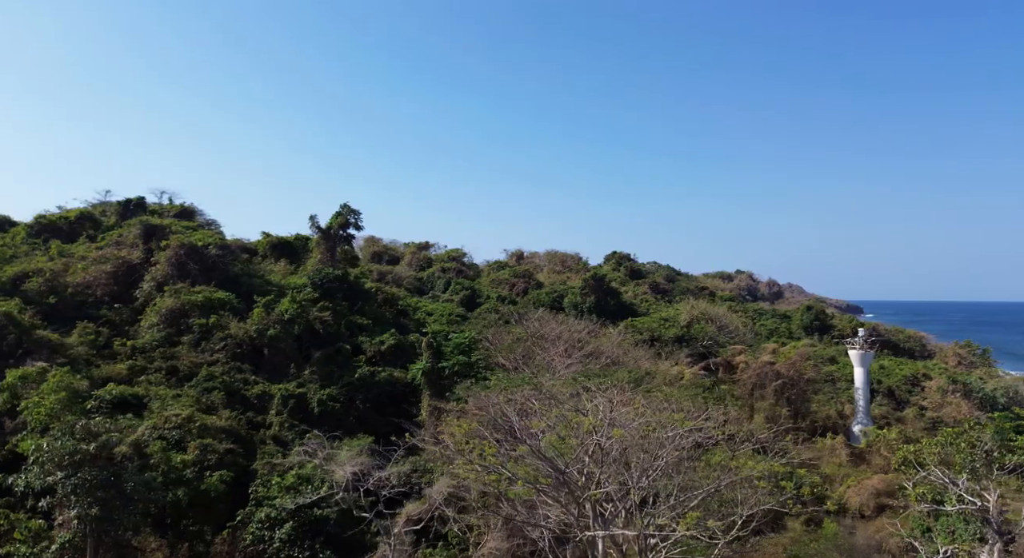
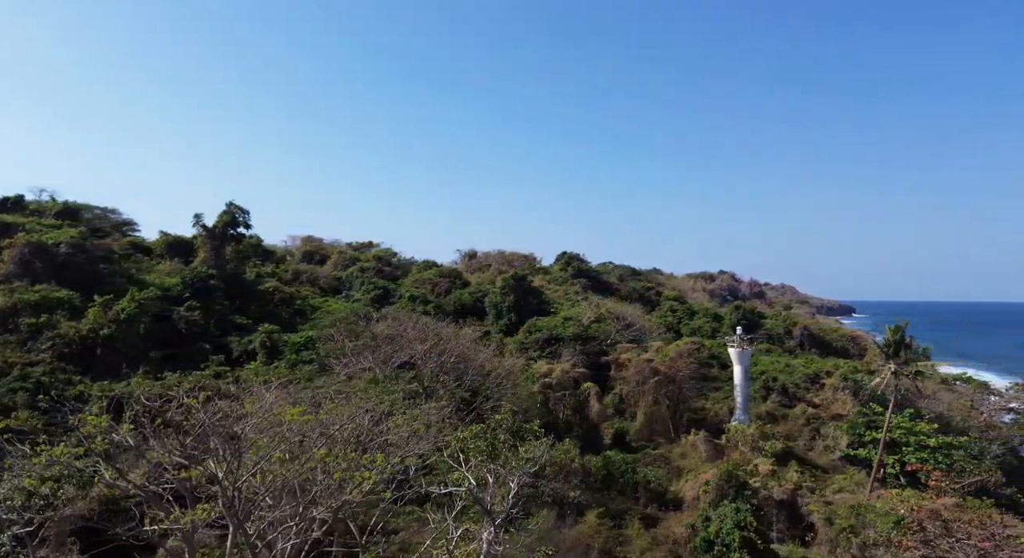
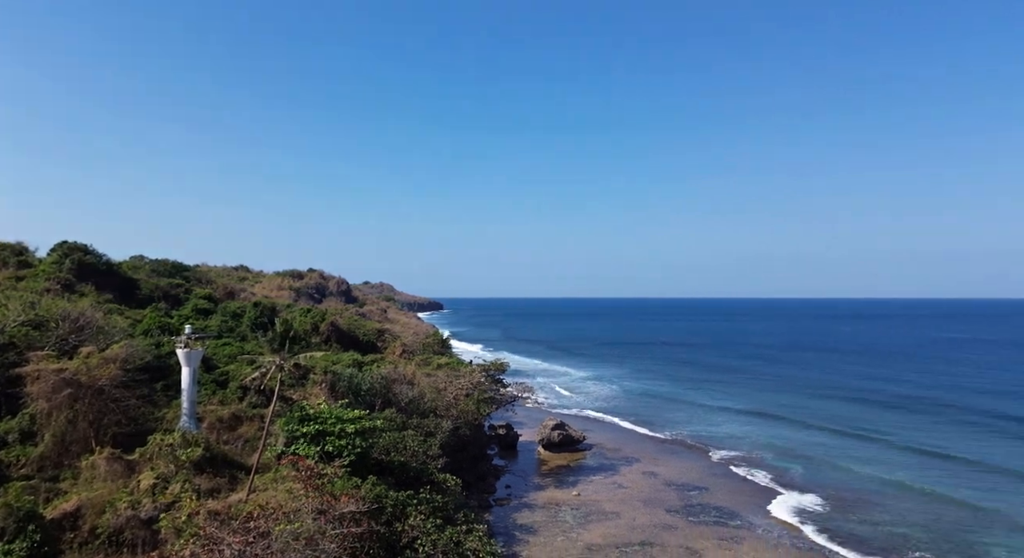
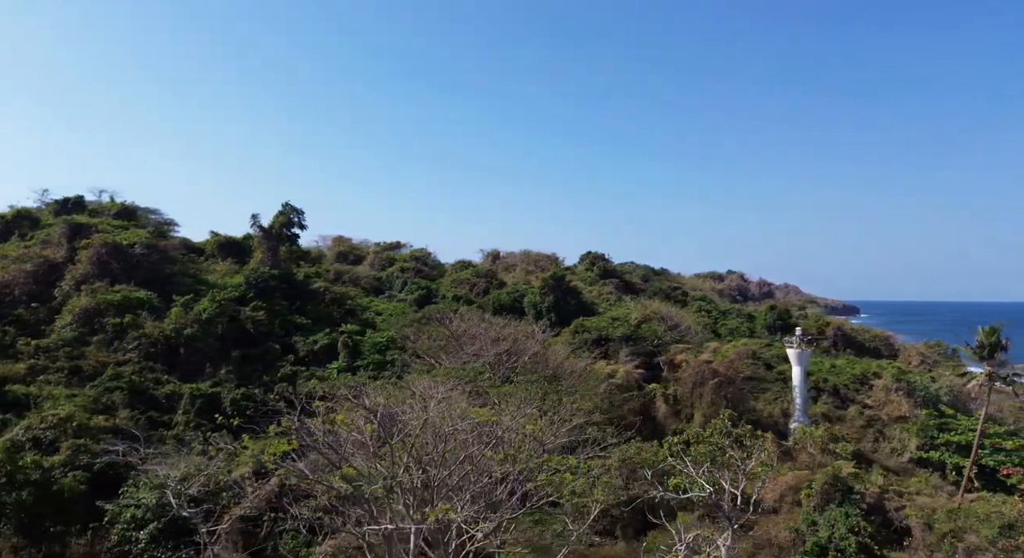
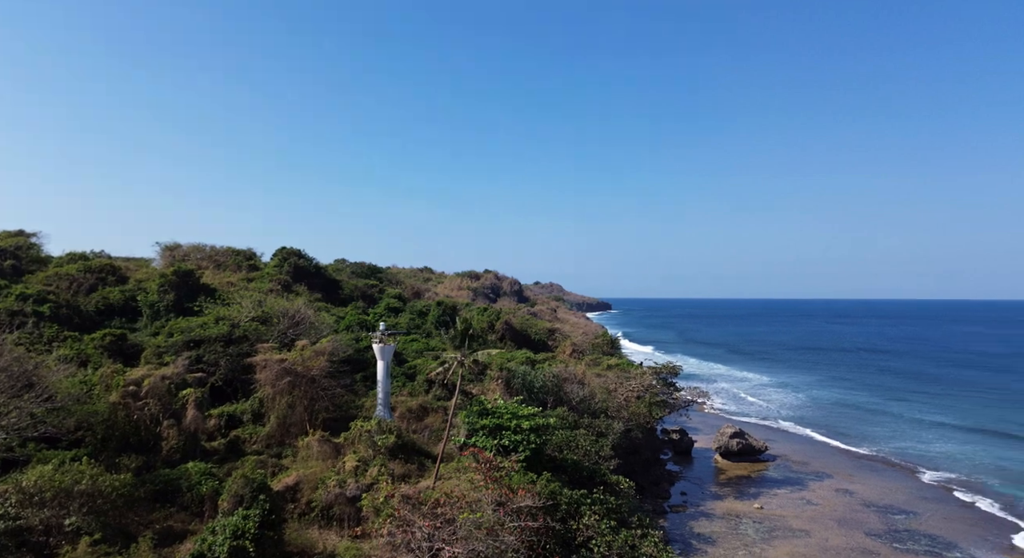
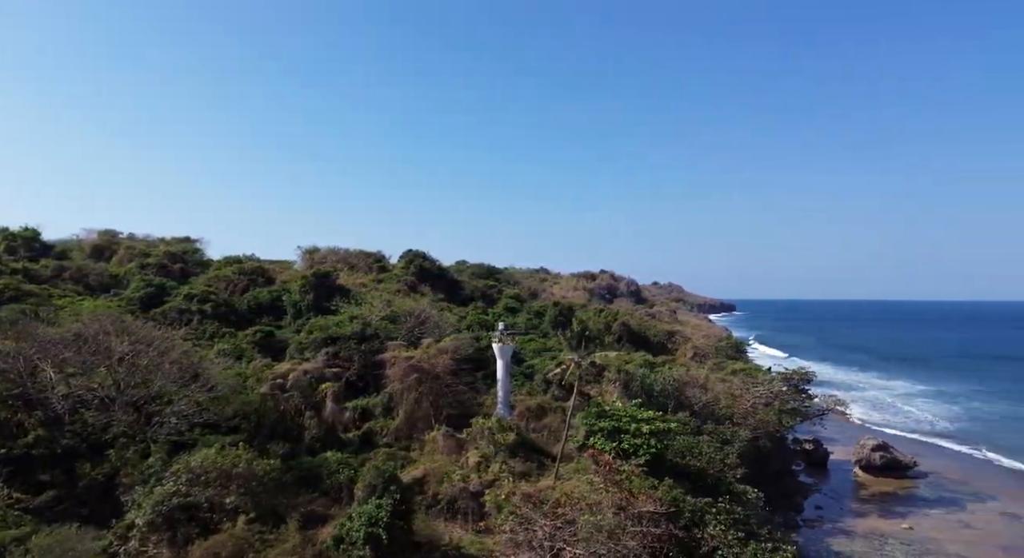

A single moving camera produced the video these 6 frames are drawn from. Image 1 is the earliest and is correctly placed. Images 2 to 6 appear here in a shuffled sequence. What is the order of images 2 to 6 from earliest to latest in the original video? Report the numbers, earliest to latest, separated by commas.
4, 2, 6, 5, 3
